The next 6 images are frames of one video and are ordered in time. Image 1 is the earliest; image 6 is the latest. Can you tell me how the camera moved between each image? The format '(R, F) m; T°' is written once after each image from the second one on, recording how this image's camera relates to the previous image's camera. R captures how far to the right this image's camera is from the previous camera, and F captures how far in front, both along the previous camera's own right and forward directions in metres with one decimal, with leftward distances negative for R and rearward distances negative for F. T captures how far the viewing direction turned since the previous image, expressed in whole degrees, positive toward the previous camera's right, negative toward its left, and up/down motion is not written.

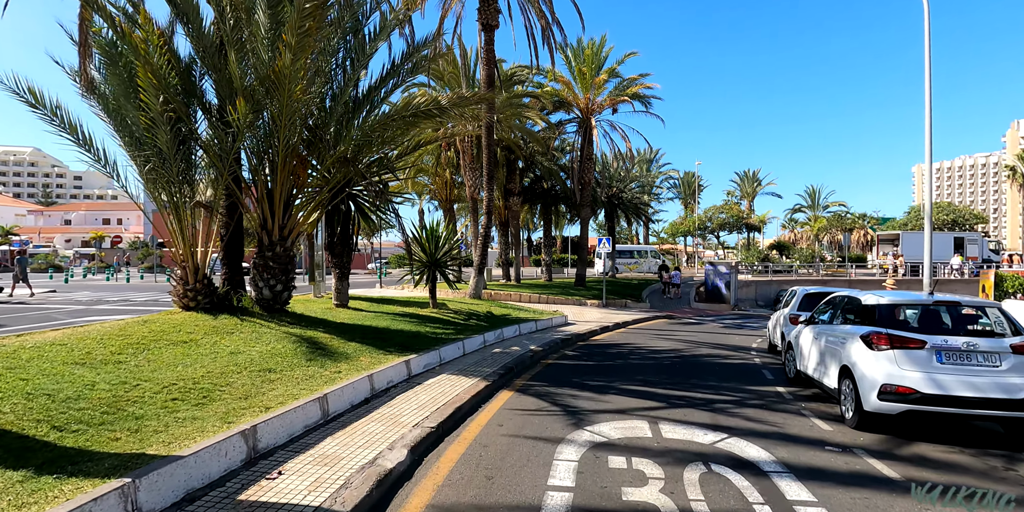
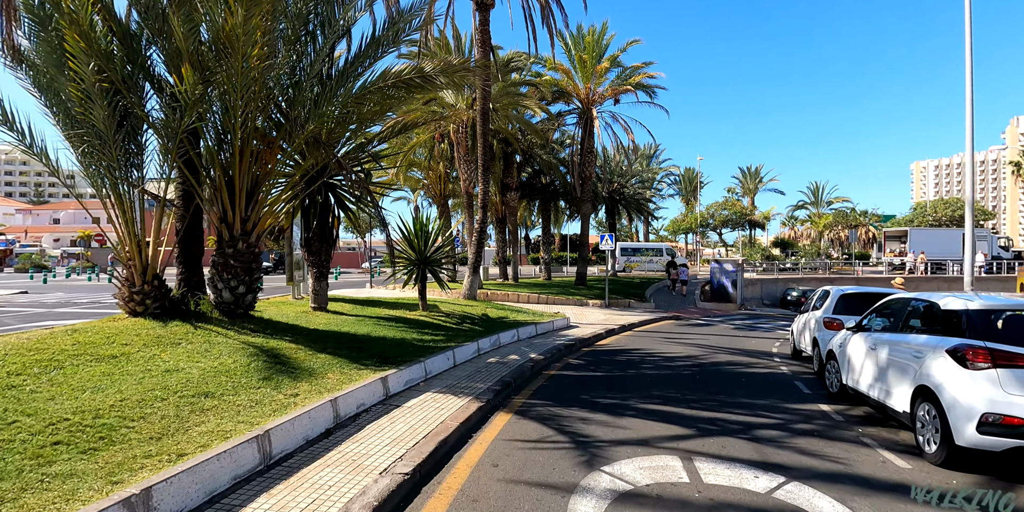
(0.0, +1.3) m; 0°
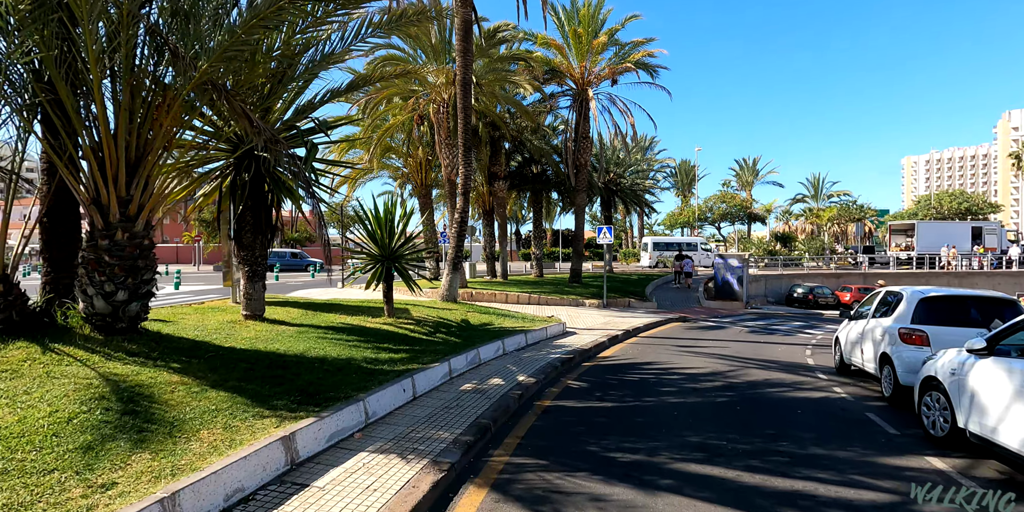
(+0.1, +2.4) m; +1°
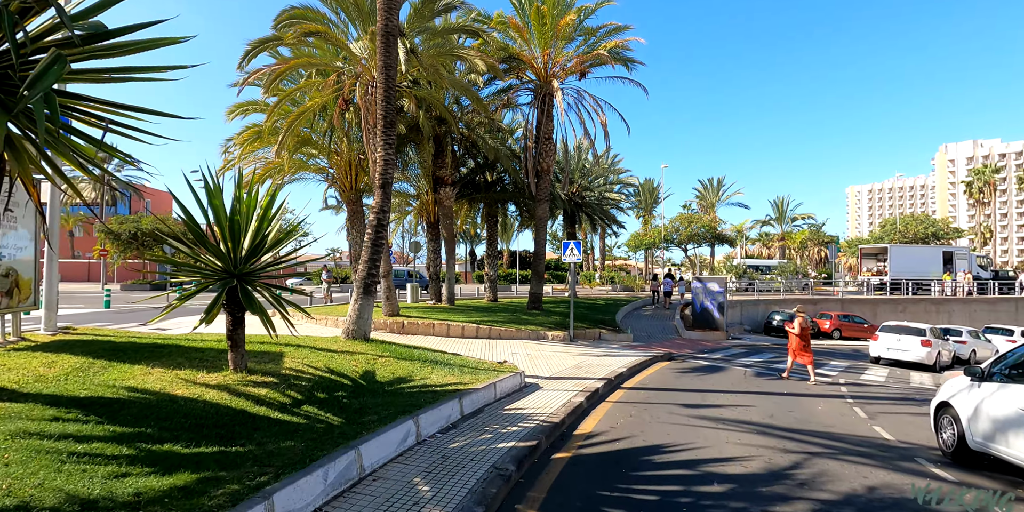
(+0.4, +4.1) m; +4°
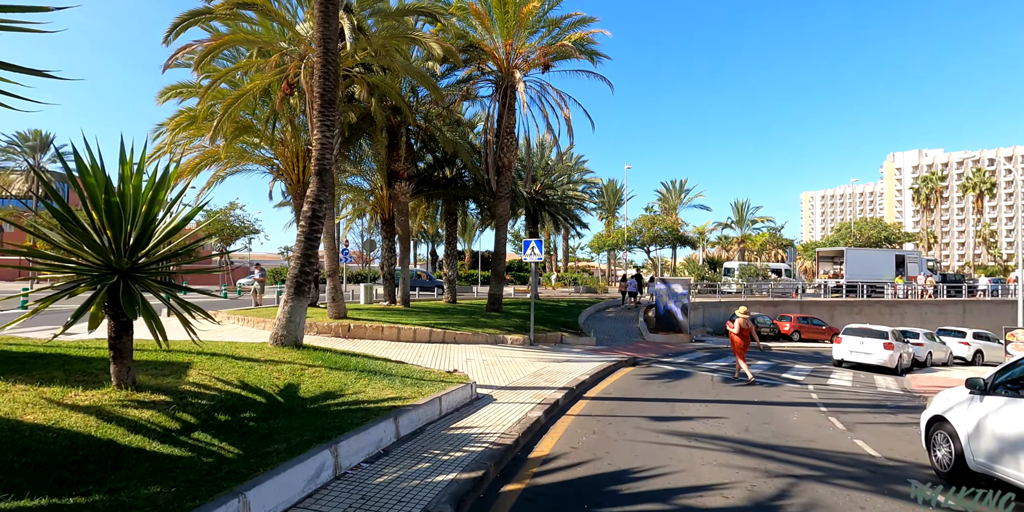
(+0.2, +1.0) m; +4°
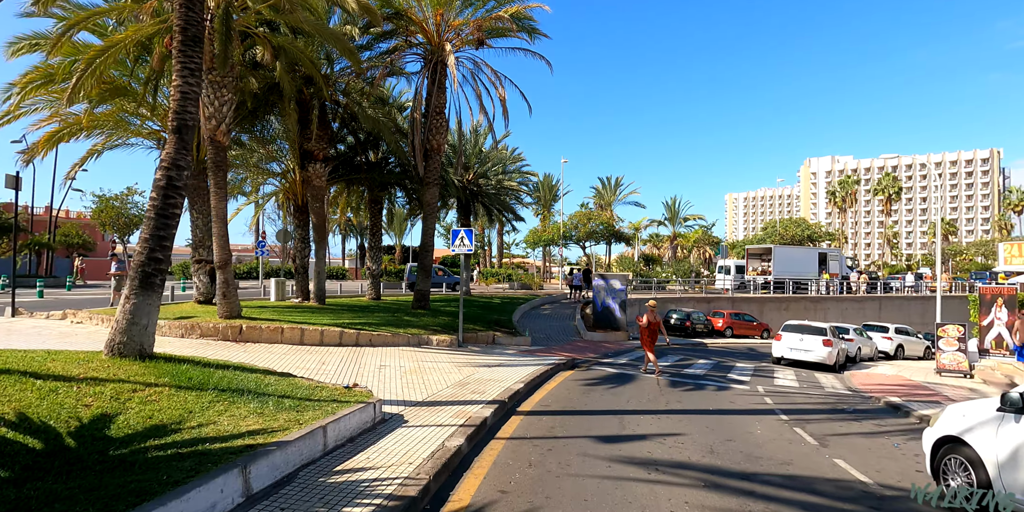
(+0.2, +1.7) m; +7°
